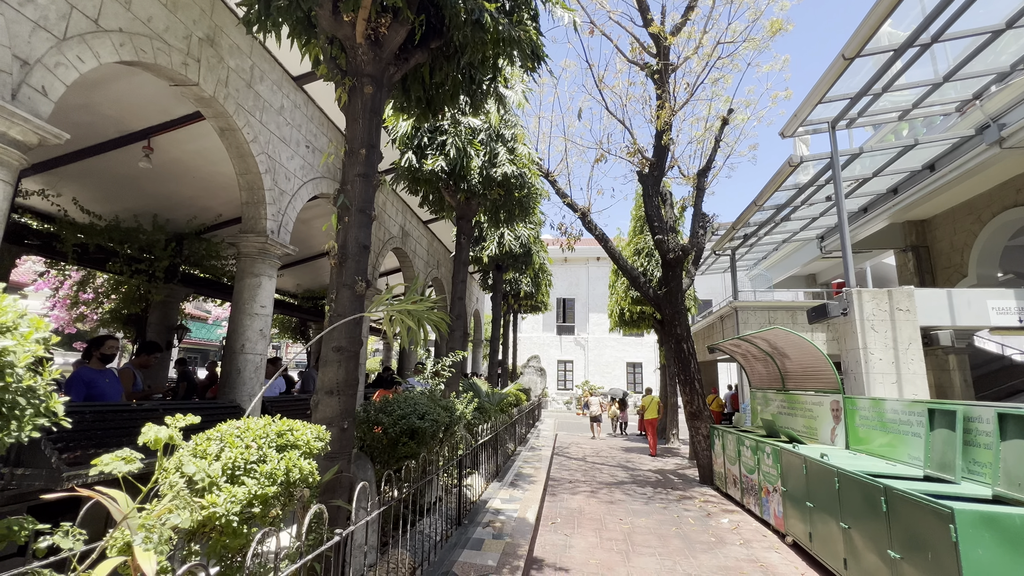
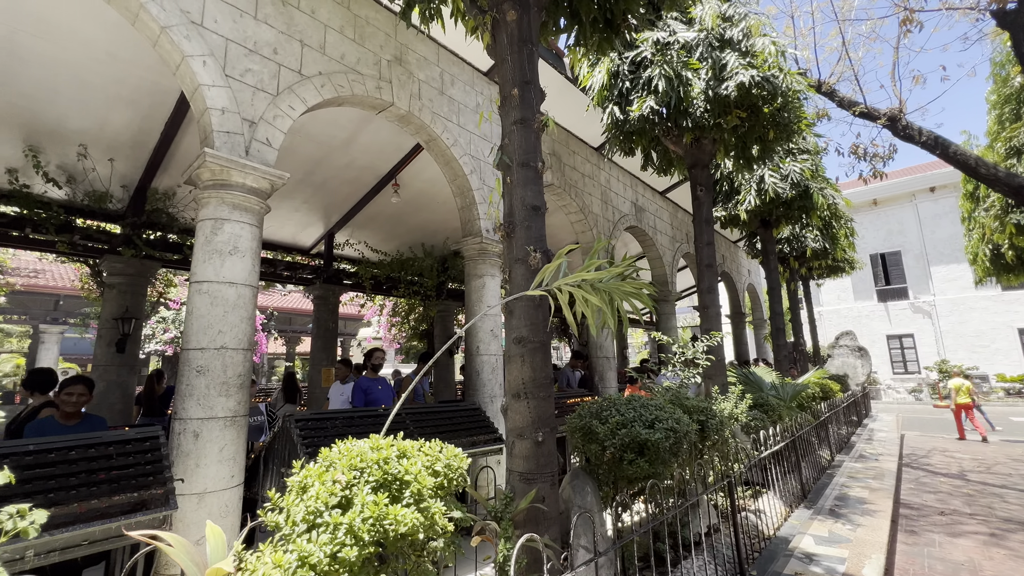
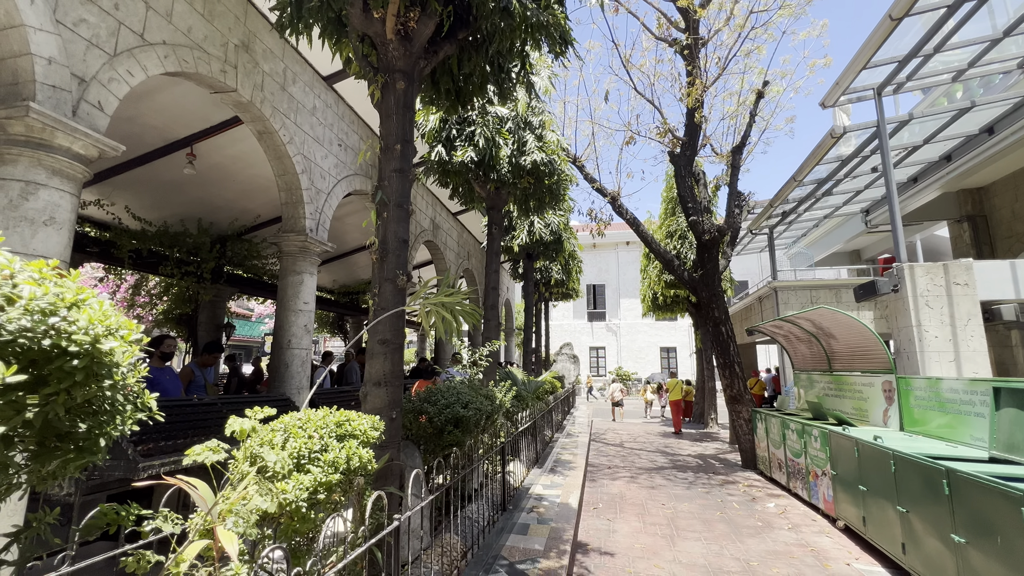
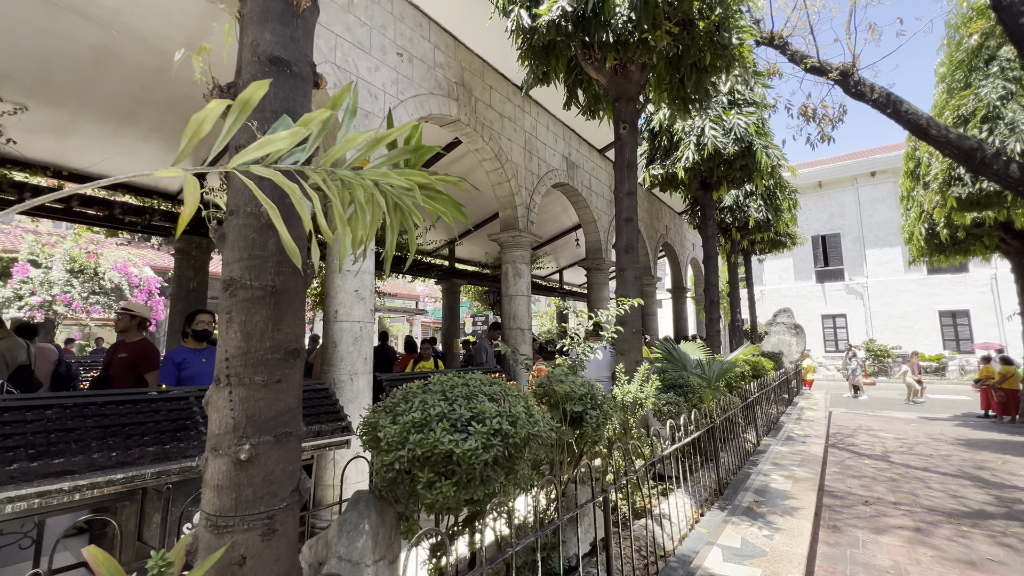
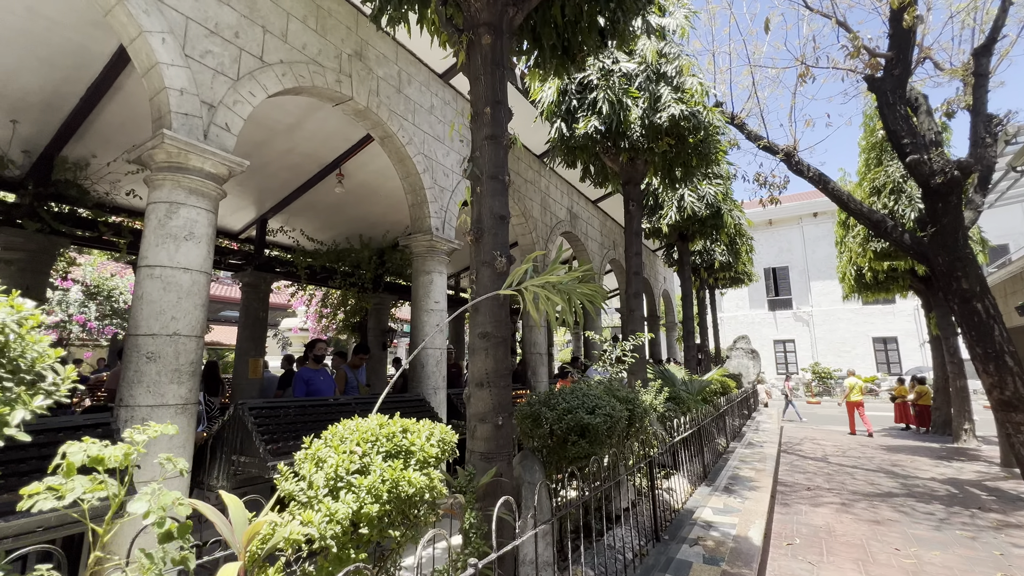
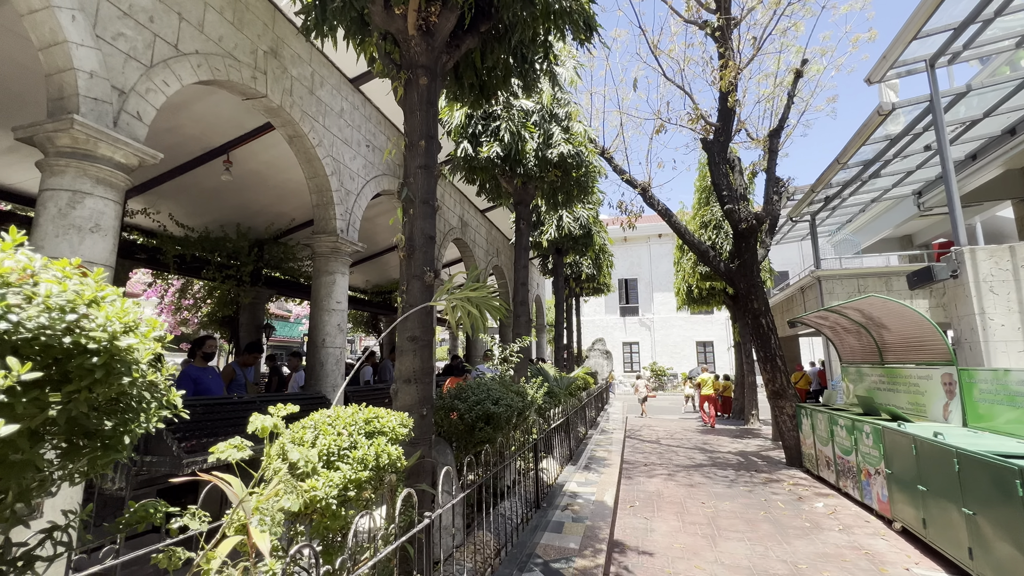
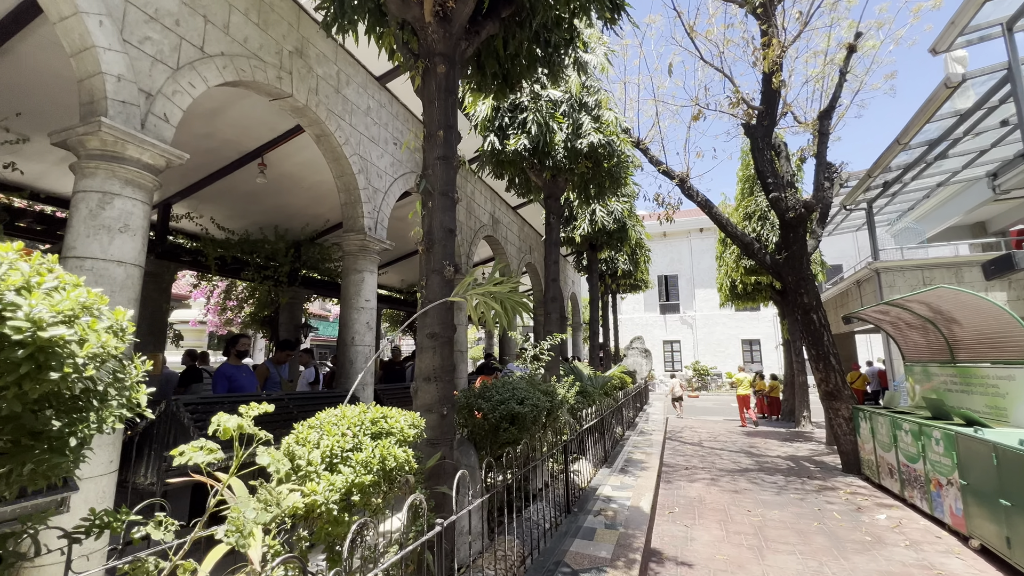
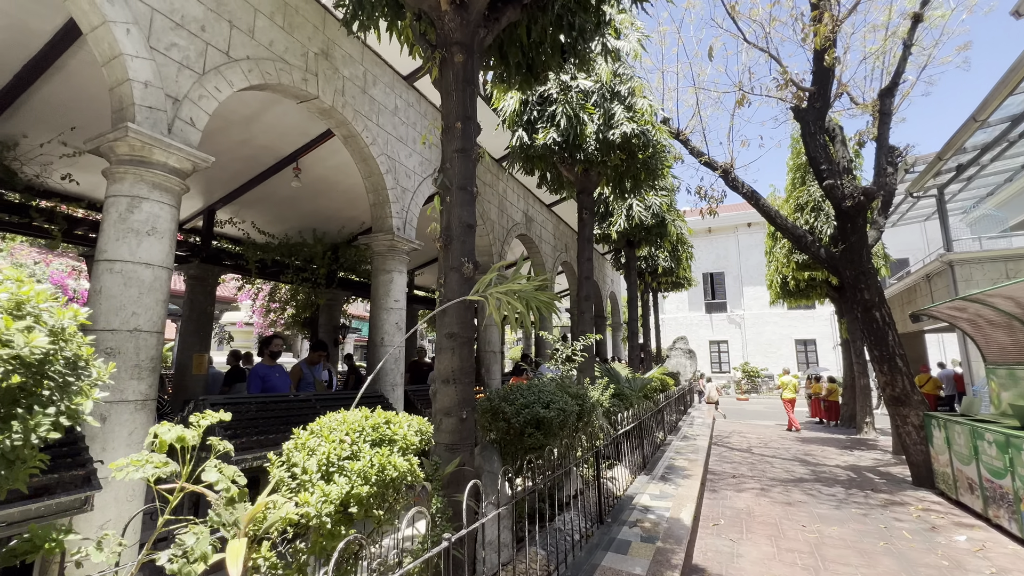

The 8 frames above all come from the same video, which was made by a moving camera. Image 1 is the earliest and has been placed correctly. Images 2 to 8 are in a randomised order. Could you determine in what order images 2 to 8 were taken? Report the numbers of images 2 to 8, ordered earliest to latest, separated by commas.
3, 6, 7, 8, 5, 2, 4
